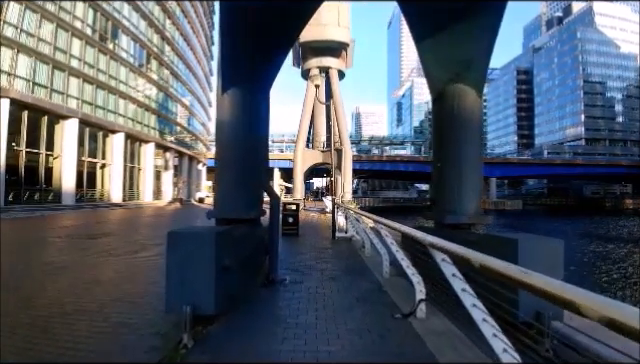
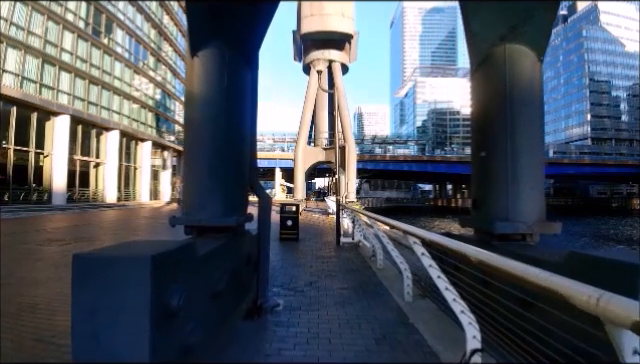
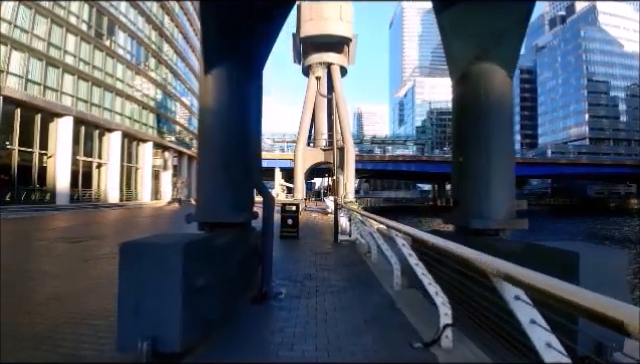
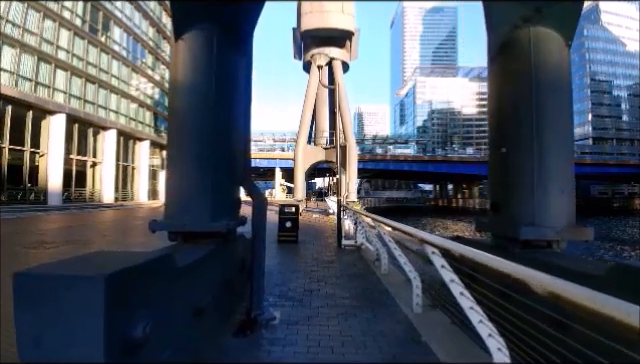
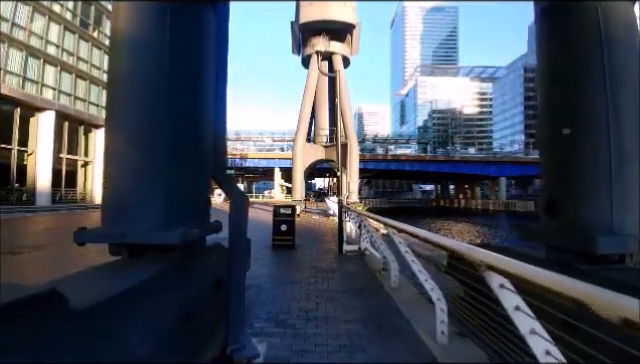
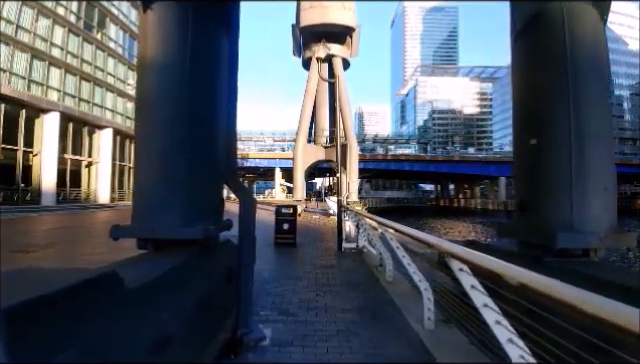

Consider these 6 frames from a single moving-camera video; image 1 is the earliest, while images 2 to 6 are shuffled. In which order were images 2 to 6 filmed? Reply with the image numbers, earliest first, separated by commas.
3, 2, 4, 6, 5
